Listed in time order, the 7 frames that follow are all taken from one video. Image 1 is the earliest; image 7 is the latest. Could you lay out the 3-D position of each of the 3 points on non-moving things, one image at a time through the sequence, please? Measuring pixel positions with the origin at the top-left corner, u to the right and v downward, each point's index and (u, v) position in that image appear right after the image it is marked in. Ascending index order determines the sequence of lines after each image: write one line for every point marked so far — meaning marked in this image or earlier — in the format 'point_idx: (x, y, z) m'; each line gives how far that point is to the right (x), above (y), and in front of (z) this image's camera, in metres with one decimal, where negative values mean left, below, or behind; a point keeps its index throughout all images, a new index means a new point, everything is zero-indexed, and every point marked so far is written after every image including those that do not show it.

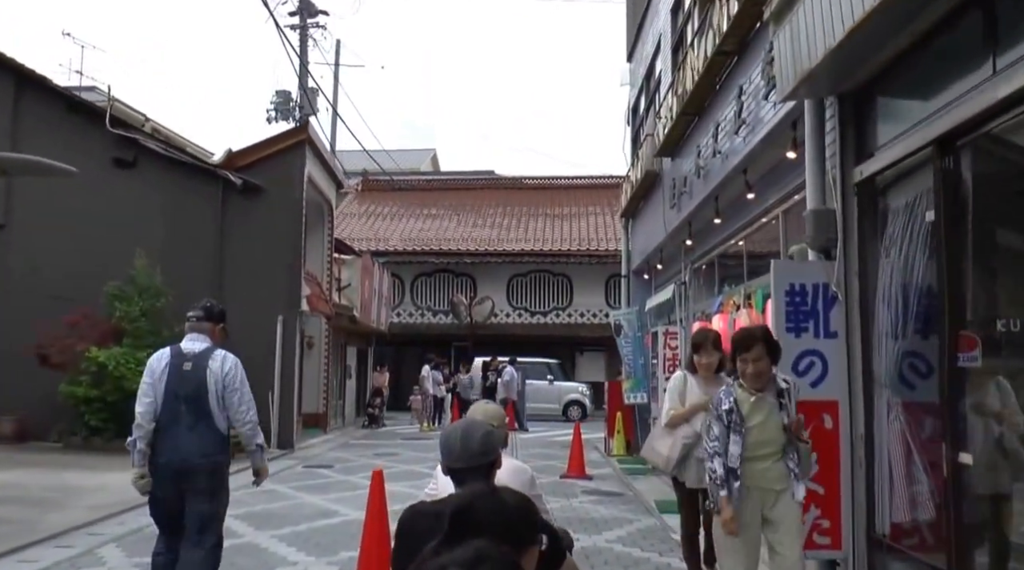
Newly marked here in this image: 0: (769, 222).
0: (+2.6, +0.6, +9.9) m
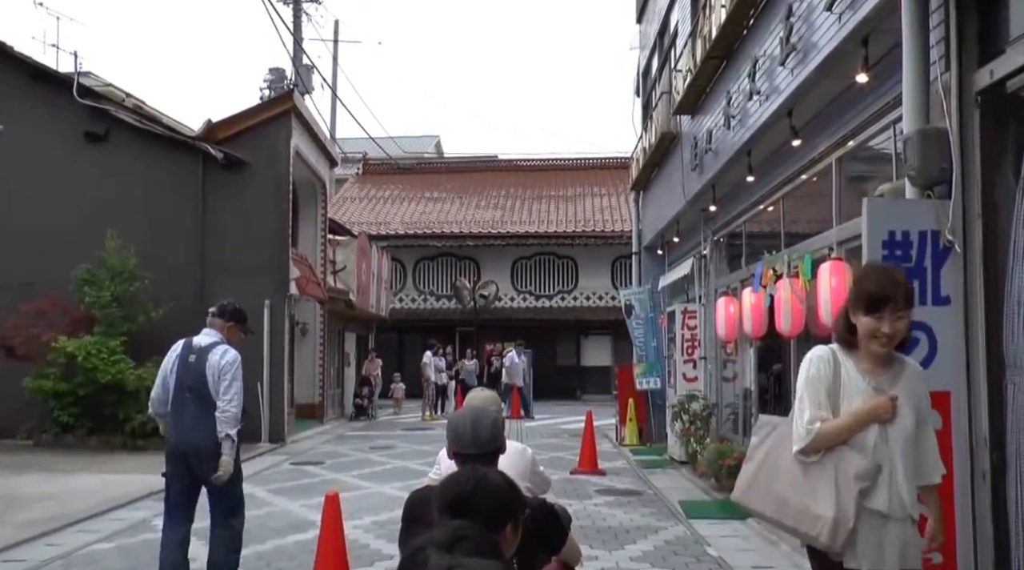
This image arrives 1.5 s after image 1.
0: (+2.7, +0.9, +8.4) m
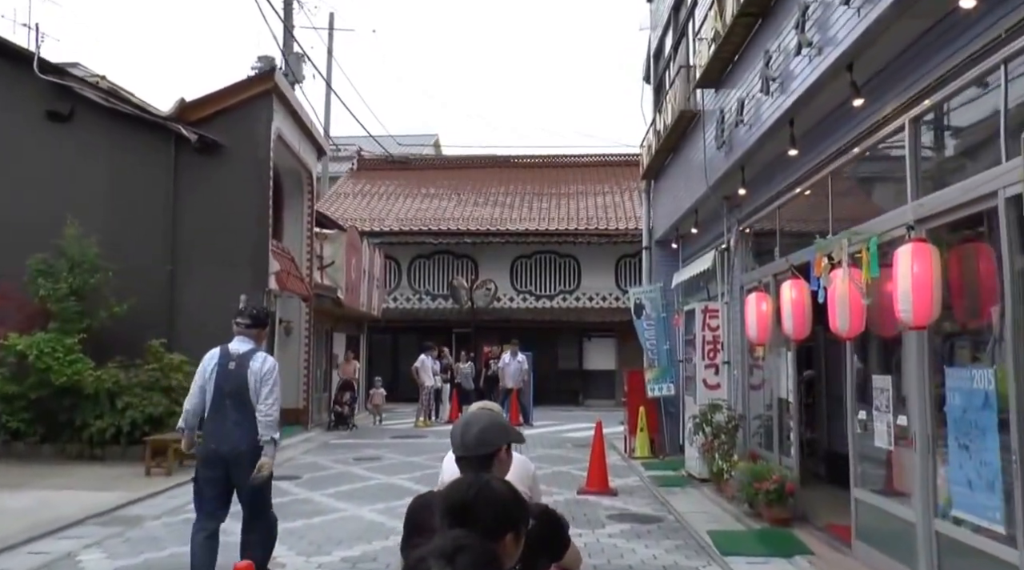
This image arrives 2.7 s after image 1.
0: (+2.7, +1.0, +7.0) m
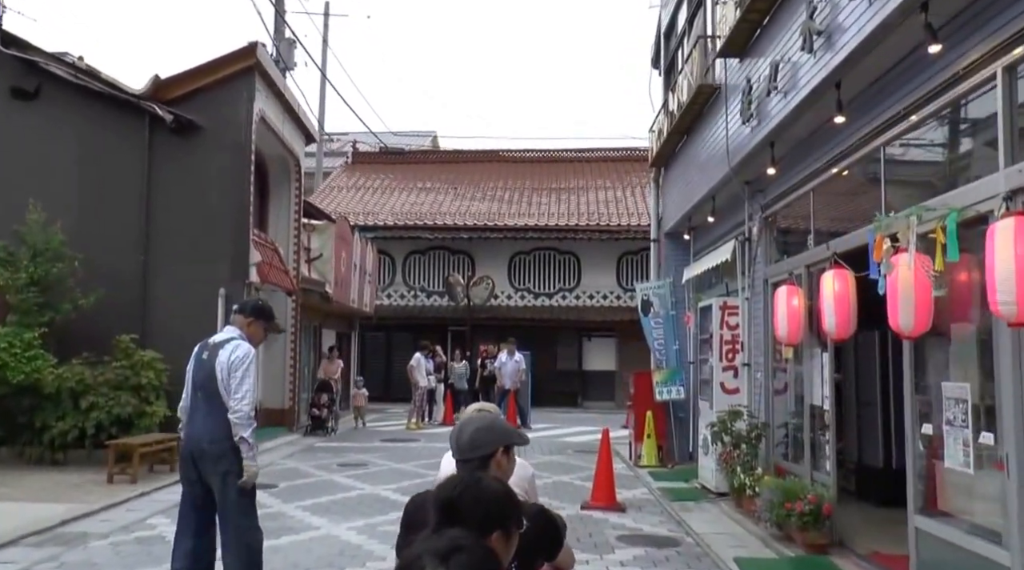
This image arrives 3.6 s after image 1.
0: (+2.7, +1.1, +5.8) m
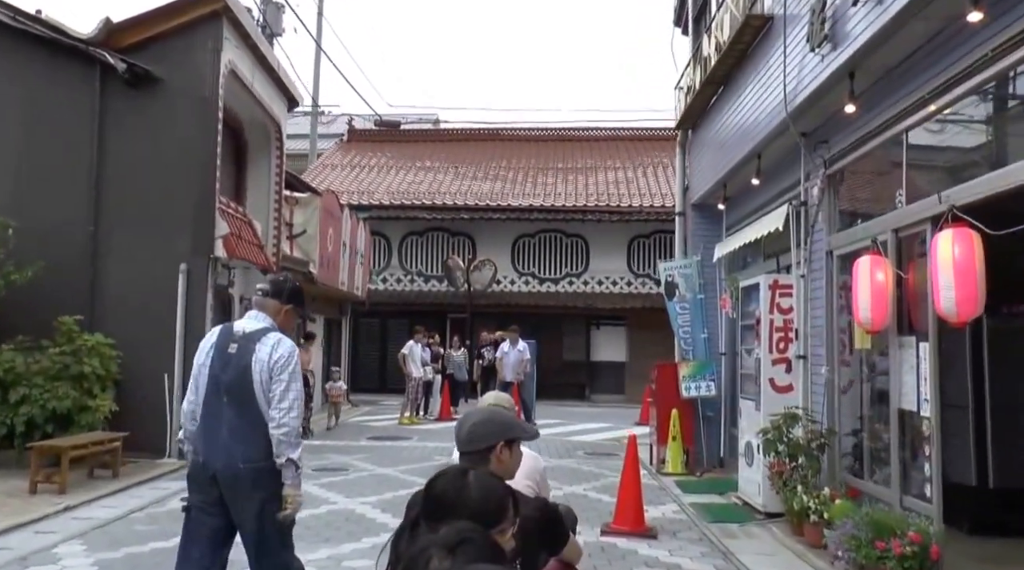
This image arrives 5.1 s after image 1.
0: (+2.7, +1.3, +3.9) m
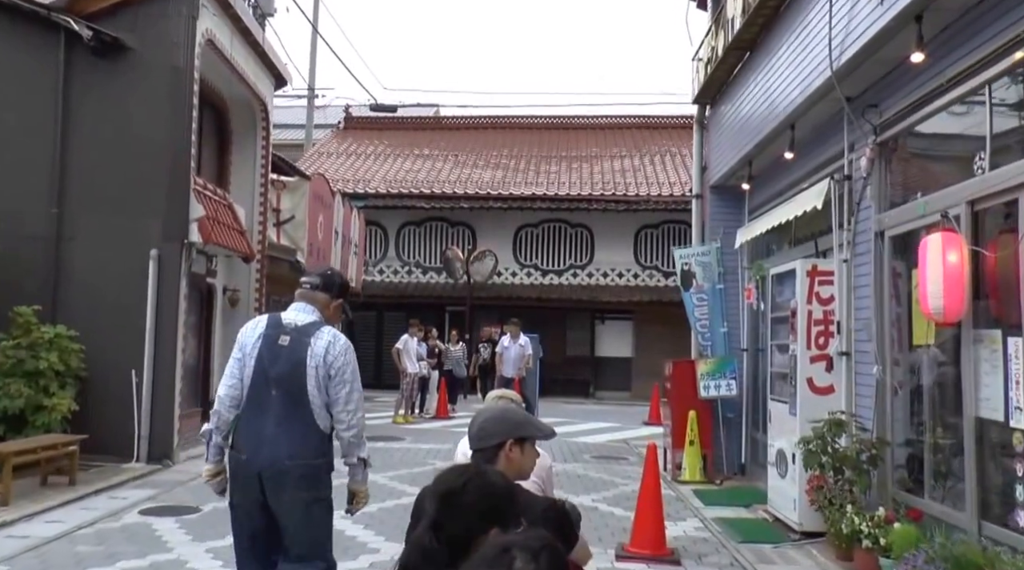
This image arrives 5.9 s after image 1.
0: (+2.7, +1.3, +2.7) m
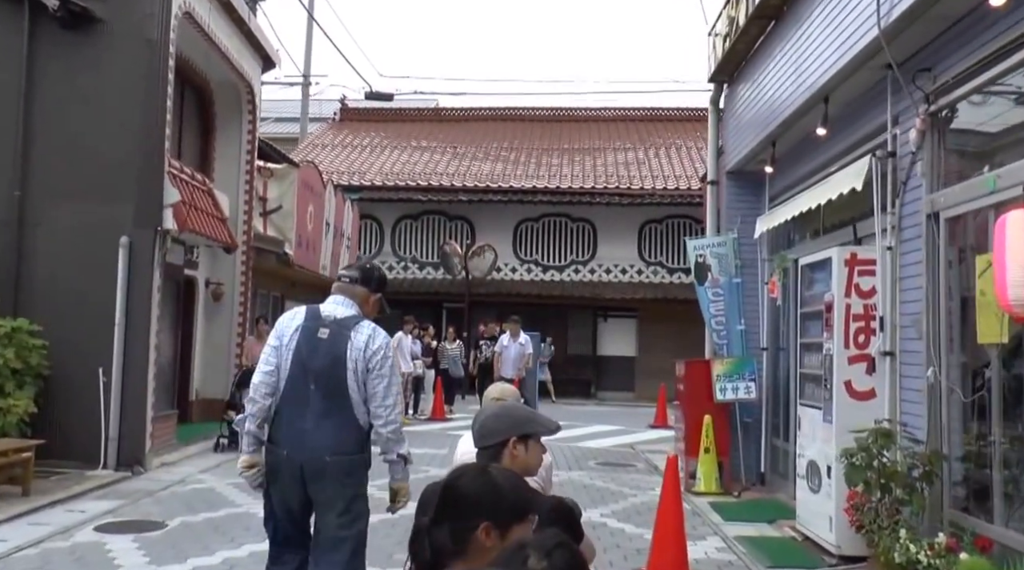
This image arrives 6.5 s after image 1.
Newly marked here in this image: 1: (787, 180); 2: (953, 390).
0: (+2.7, +1.4, +1.8) m
1: (+2.9, +1.1, +10.1) m
2: (+2.8, -0.6, +6.1) m
